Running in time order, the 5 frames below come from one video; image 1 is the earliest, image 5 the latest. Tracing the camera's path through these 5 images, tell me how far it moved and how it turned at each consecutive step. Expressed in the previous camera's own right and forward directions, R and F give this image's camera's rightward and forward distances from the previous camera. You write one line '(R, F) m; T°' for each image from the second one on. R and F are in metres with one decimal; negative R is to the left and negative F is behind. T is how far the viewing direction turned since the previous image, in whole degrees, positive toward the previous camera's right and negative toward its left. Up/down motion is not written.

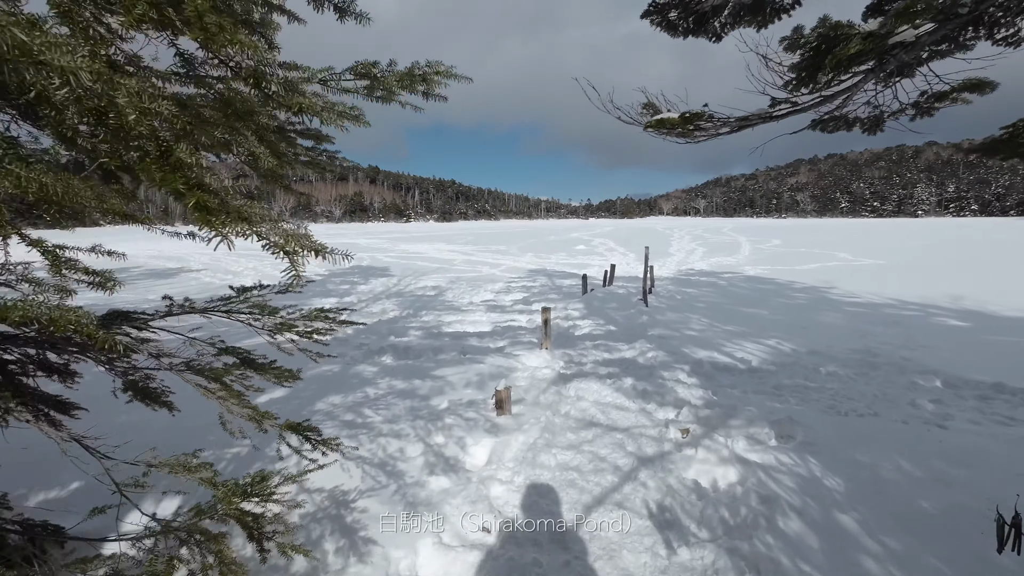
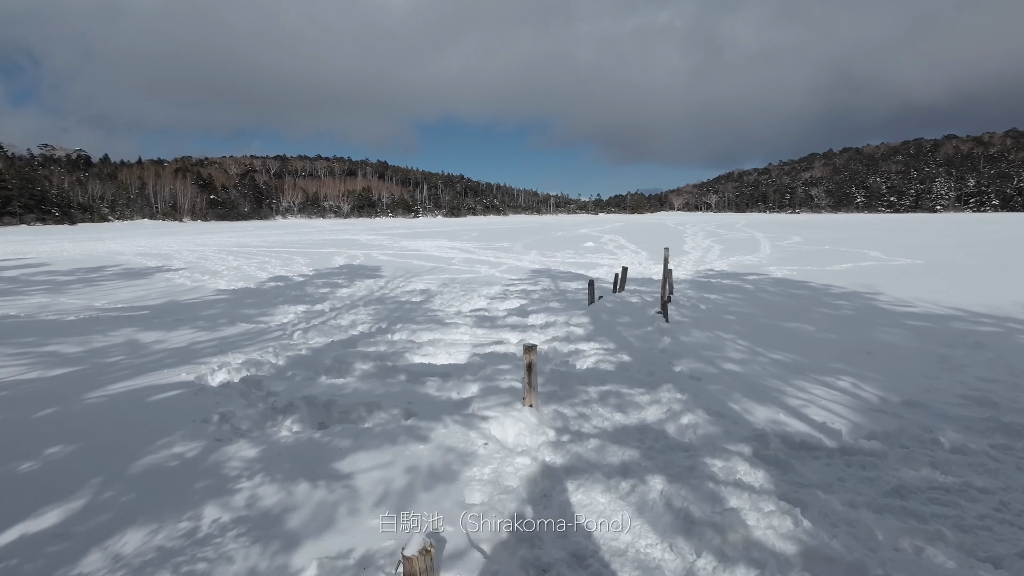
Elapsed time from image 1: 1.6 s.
(+0.3, +2.0) m; -1°
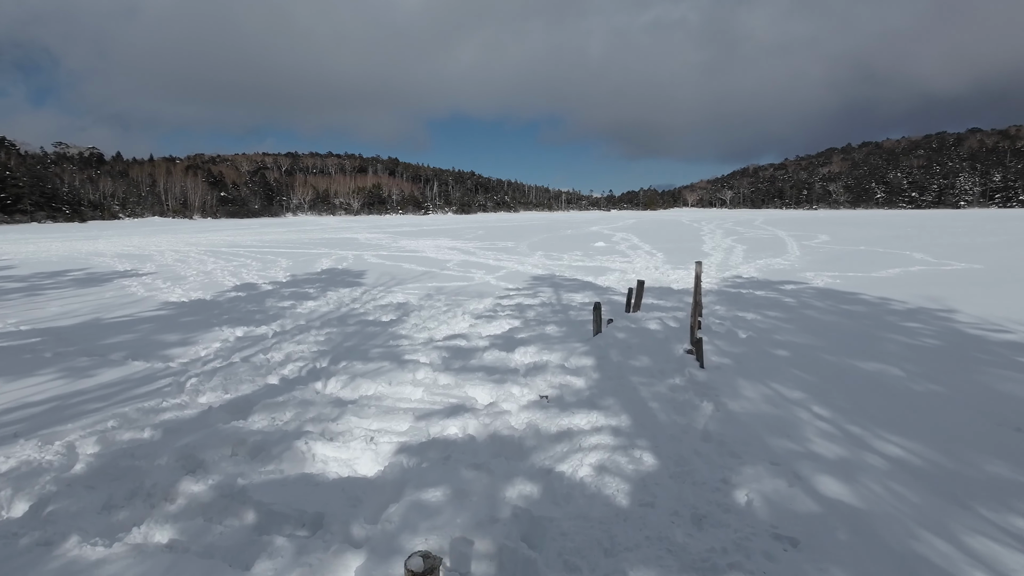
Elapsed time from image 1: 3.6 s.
(+0.5, +2.6) m; -1°
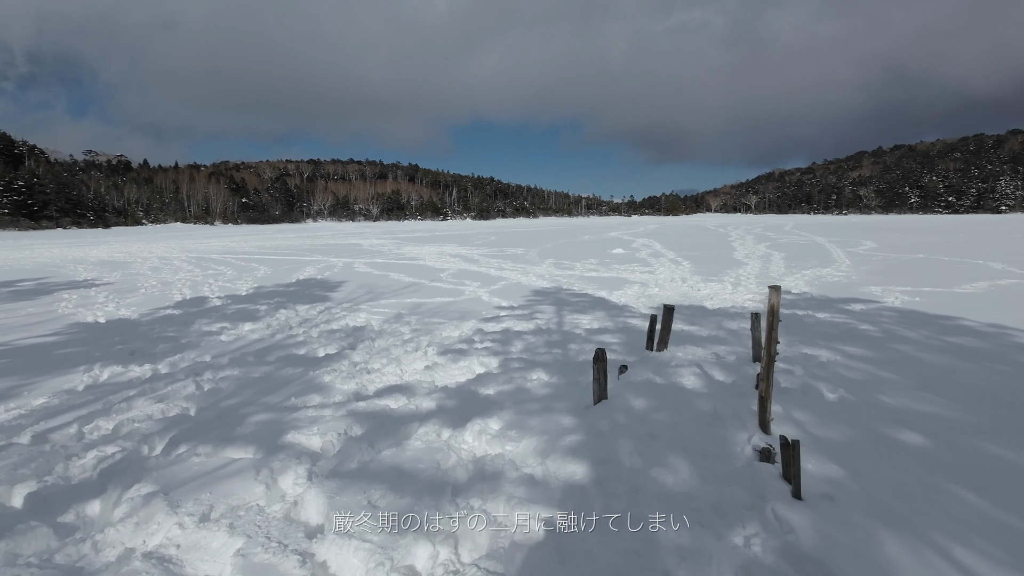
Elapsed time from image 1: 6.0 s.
(+0.7, +3.2) m; -2°
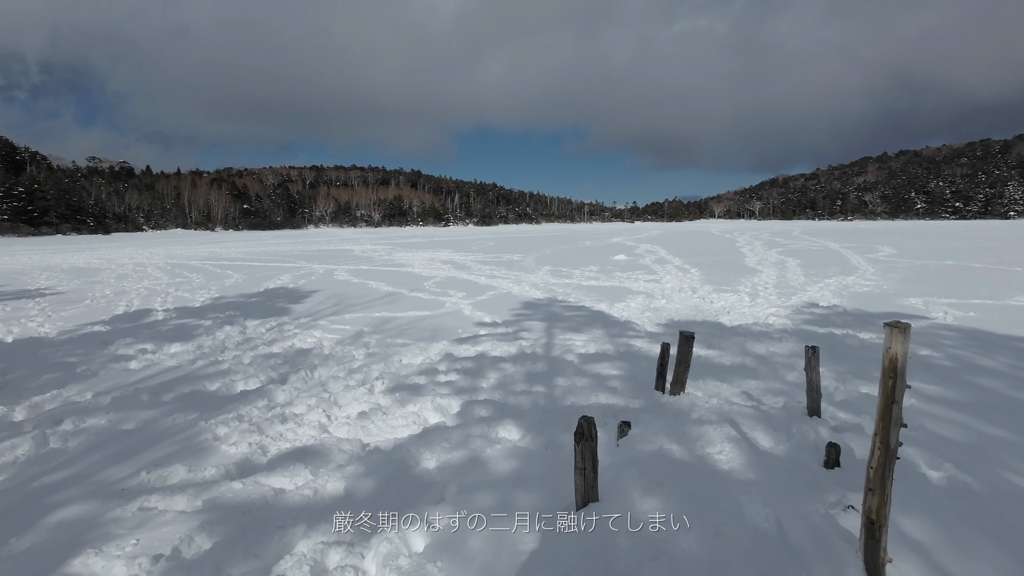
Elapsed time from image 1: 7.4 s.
(+0.4, +2.0) m; 0°
